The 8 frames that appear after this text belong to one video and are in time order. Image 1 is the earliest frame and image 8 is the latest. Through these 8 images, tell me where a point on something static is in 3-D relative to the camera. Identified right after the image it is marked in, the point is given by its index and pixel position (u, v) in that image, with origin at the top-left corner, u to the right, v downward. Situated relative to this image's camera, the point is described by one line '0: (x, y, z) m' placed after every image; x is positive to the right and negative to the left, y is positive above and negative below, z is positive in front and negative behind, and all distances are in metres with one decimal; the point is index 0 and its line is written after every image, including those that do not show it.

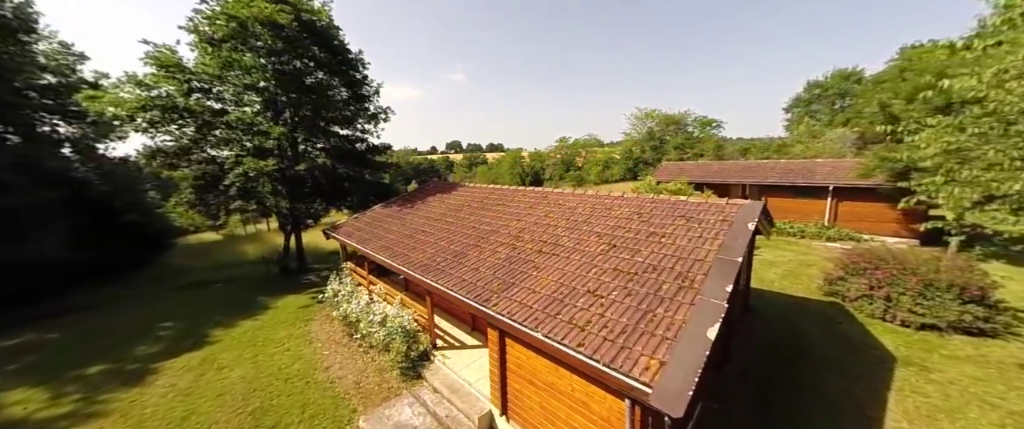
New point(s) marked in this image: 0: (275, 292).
0: (-7.2, -2.4, +11.5) m
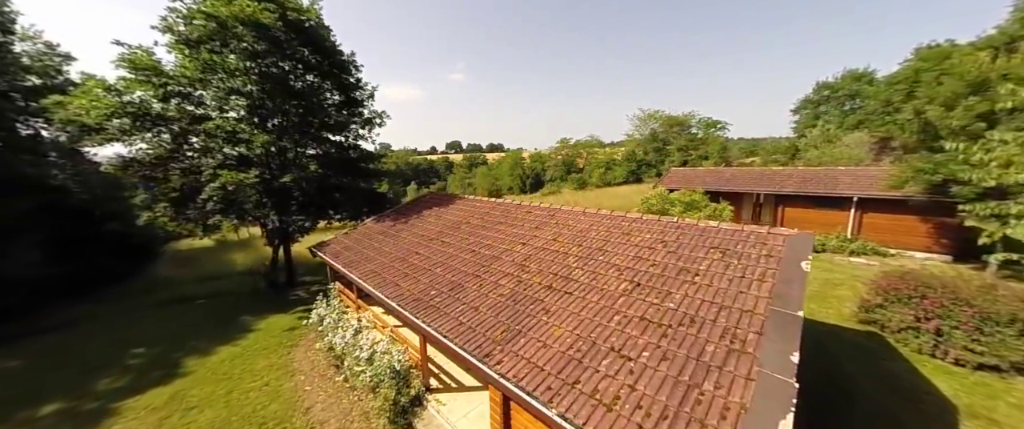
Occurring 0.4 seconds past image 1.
0: (-7.2, -2.8, +10.7) m
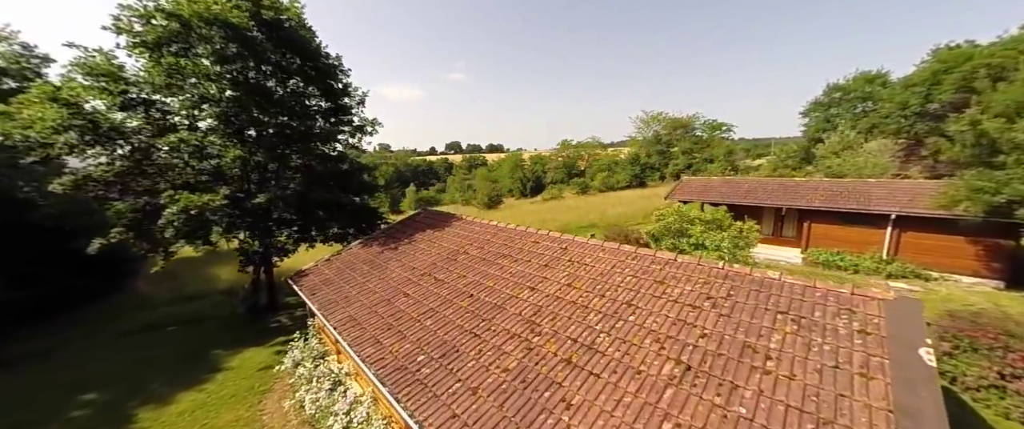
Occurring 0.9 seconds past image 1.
0: (-7.1, -3.3, +9.6) m
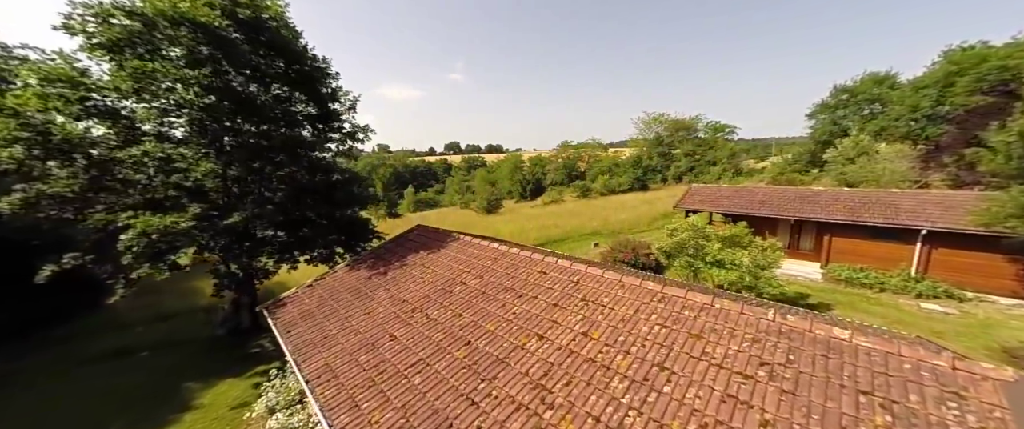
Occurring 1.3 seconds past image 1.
0: (-7.0, -3.7, +8.8) m
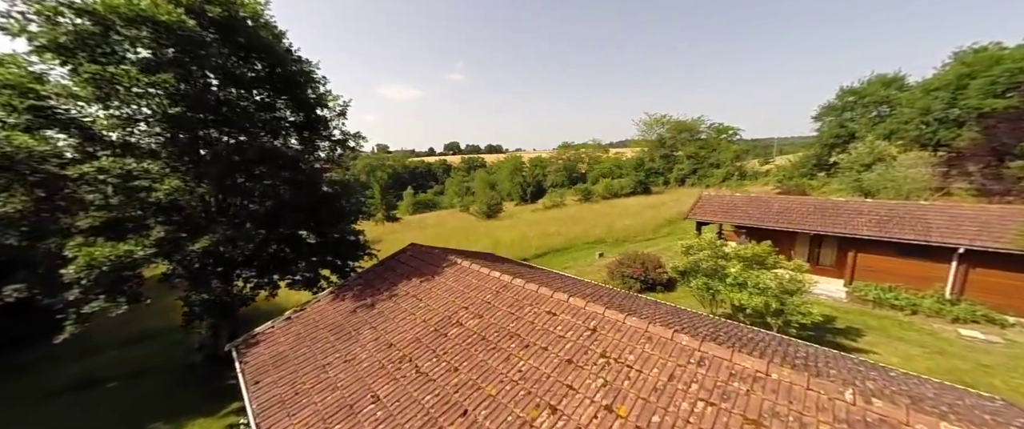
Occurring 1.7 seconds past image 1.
0: (-7.0, -4.1, +8.0) m
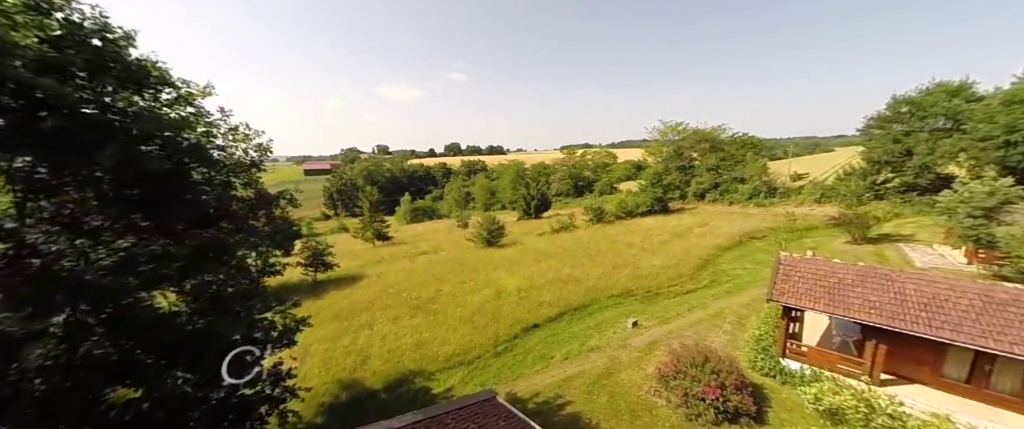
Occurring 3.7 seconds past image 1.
0: (-6.8, -6.2, +3.9) m
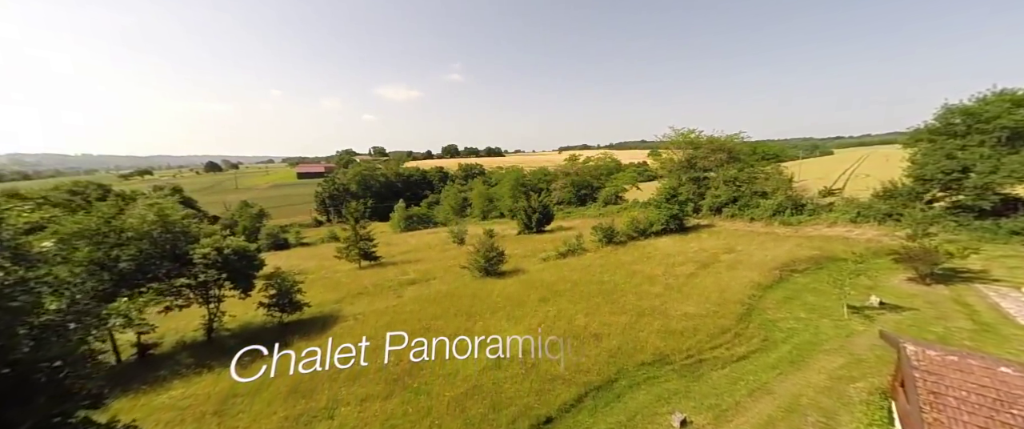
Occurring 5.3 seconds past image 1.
0: (-6.6, -7.8, +0.2) m
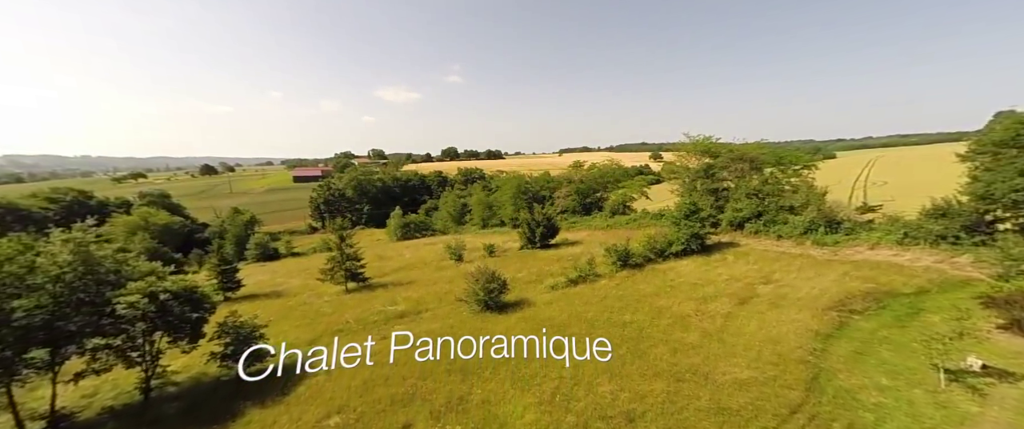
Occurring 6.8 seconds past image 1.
0: (-6.3, -9.2, -3.3) m
